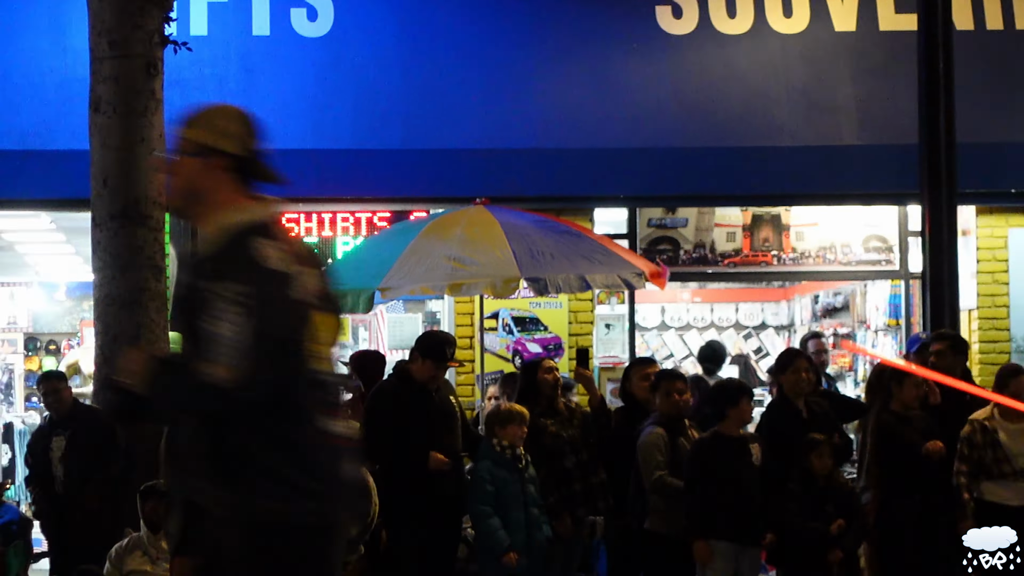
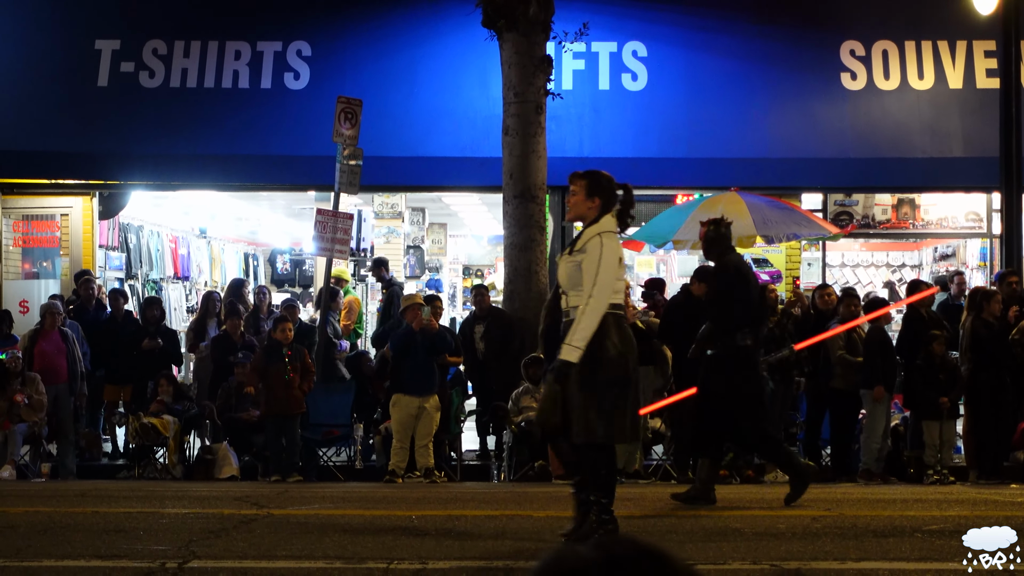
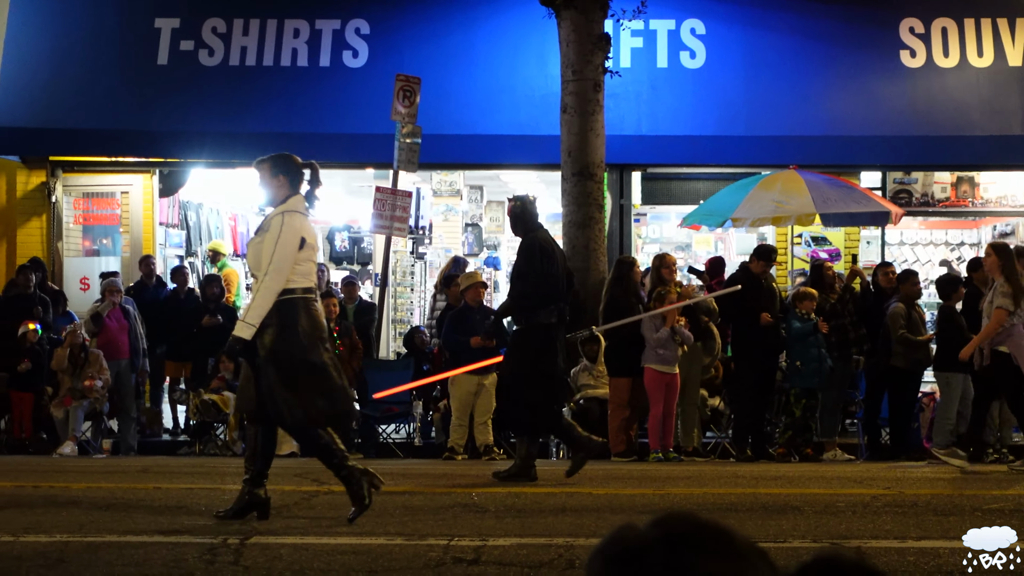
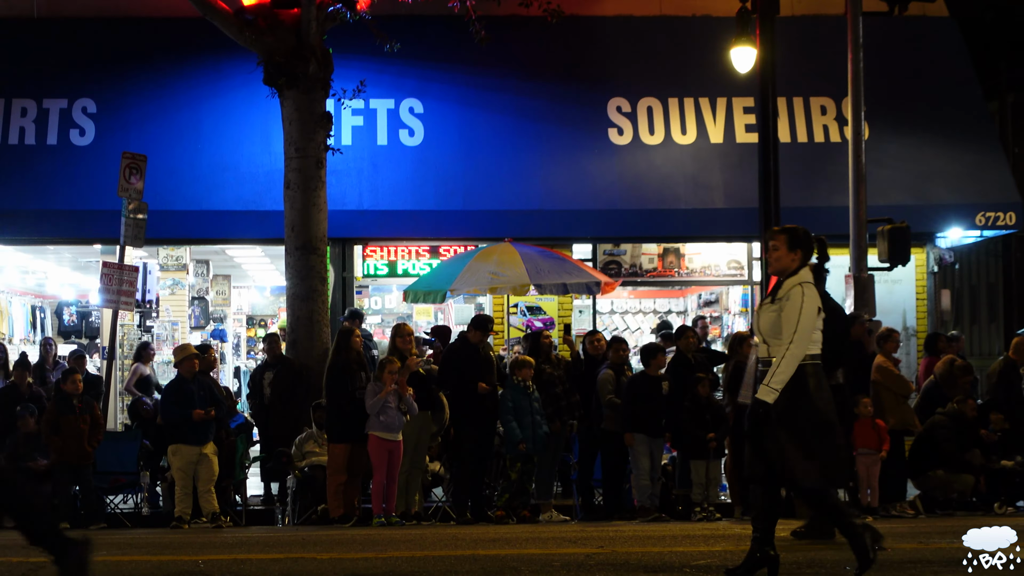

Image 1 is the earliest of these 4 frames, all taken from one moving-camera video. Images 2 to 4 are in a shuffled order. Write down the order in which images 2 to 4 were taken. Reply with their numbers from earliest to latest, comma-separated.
4, 2, 3
